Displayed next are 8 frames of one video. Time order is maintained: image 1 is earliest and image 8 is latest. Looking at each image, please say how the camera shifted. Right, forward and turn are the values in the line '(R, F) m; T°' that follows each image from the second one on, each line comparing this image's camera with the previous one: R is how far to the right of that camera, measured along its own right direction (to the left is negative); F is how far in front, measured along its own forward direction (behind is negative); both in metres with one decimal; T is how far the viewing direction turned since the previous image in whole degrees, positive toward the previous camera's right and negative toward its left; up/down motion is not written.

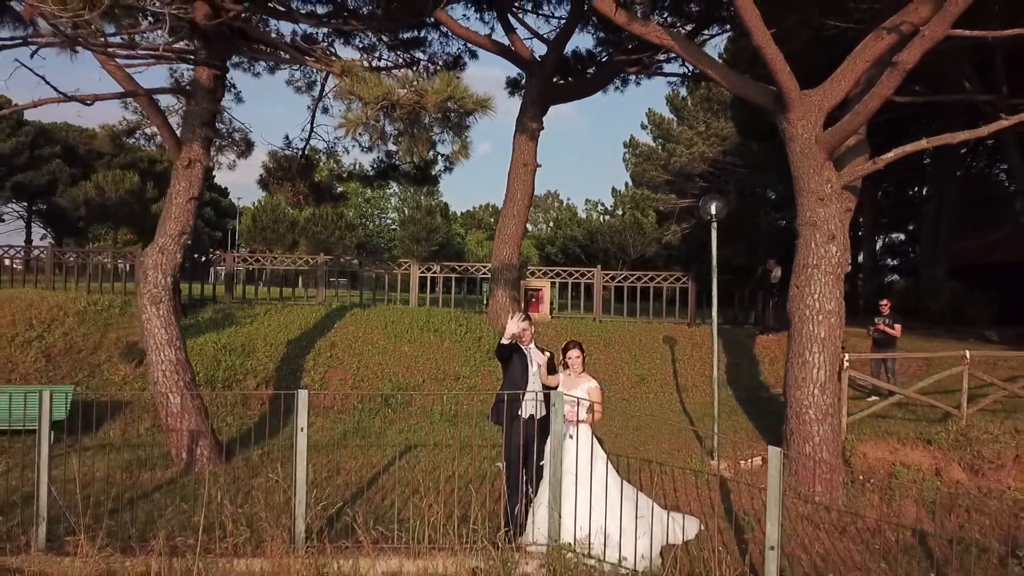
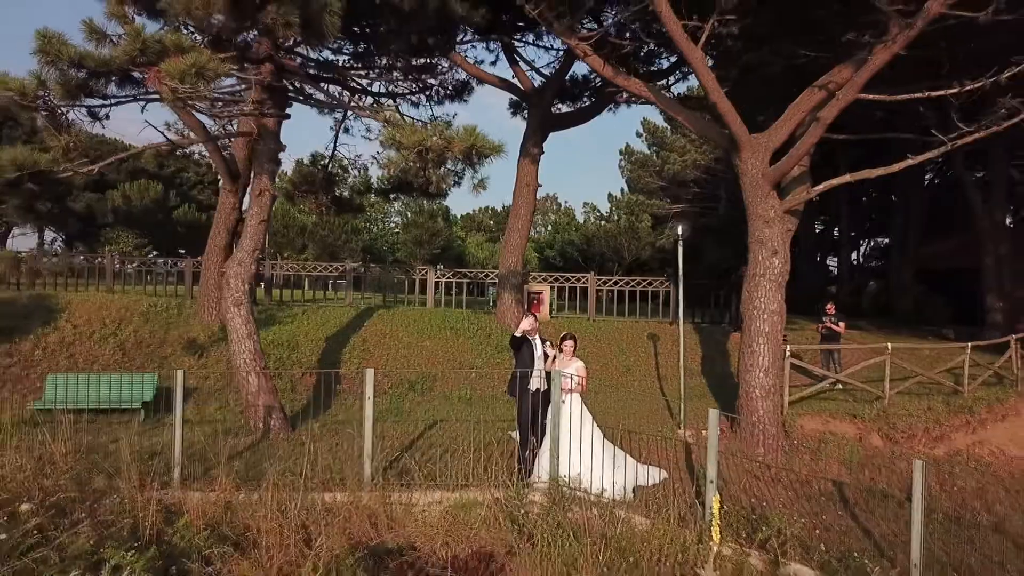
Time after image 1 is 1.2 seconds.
(-0.1, -1.5) m; 0°
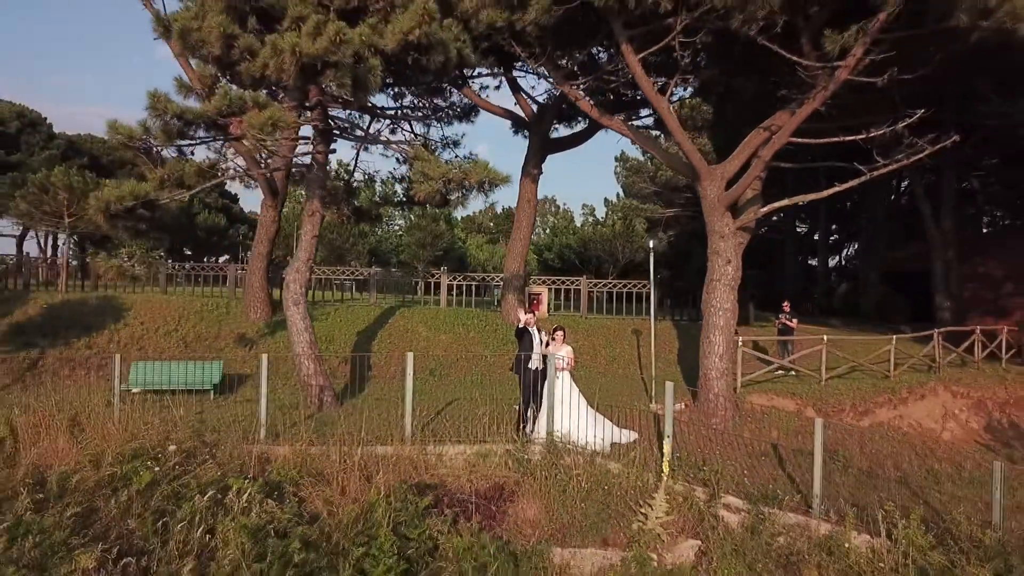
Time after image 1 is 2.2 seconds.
(-0.1, -1.8) m; 0°
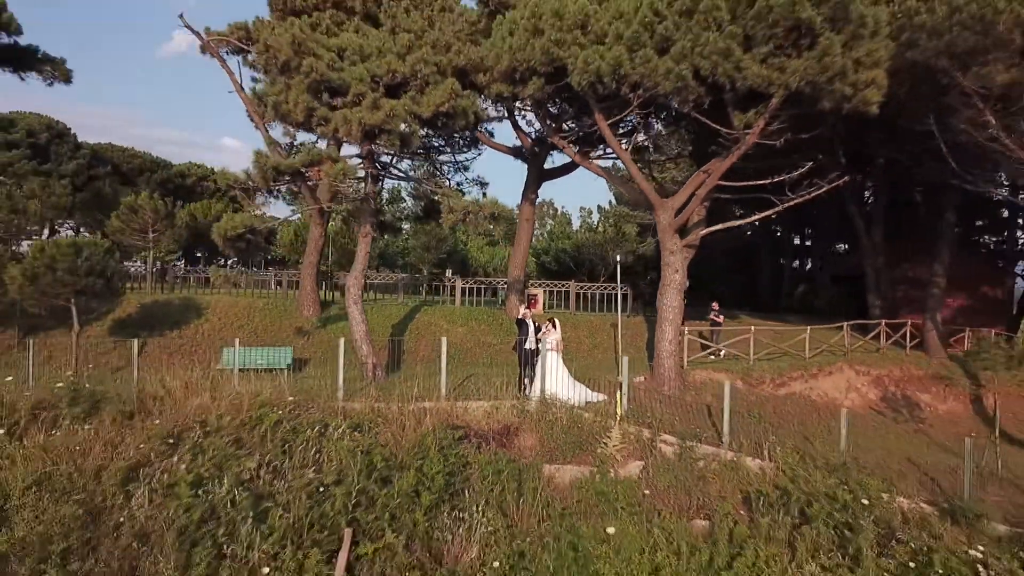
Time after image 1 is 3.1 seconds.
(-0.1, -3.1) m; 0°
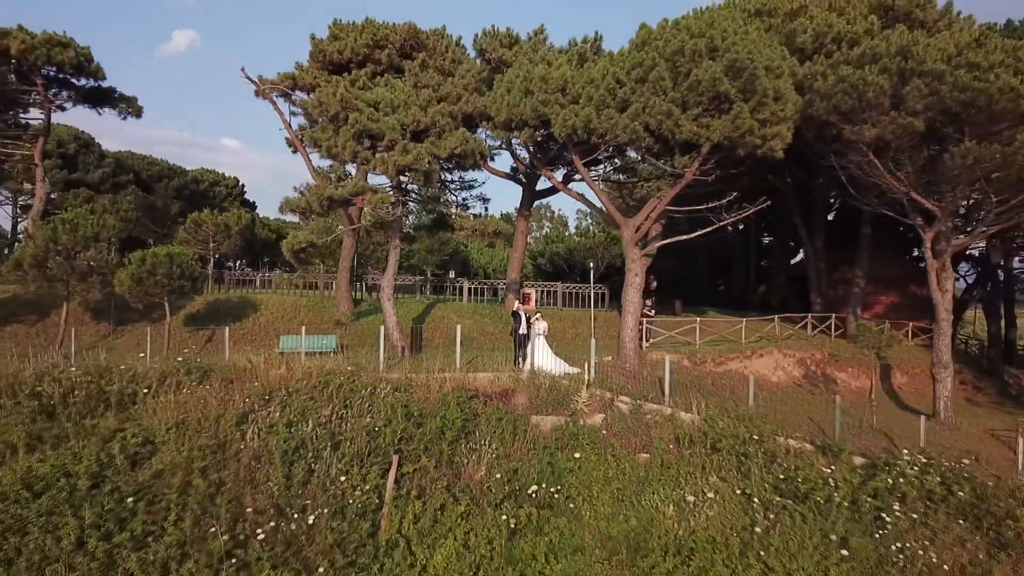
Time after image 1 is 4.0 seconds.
(0.0, -3.5) m; 0°
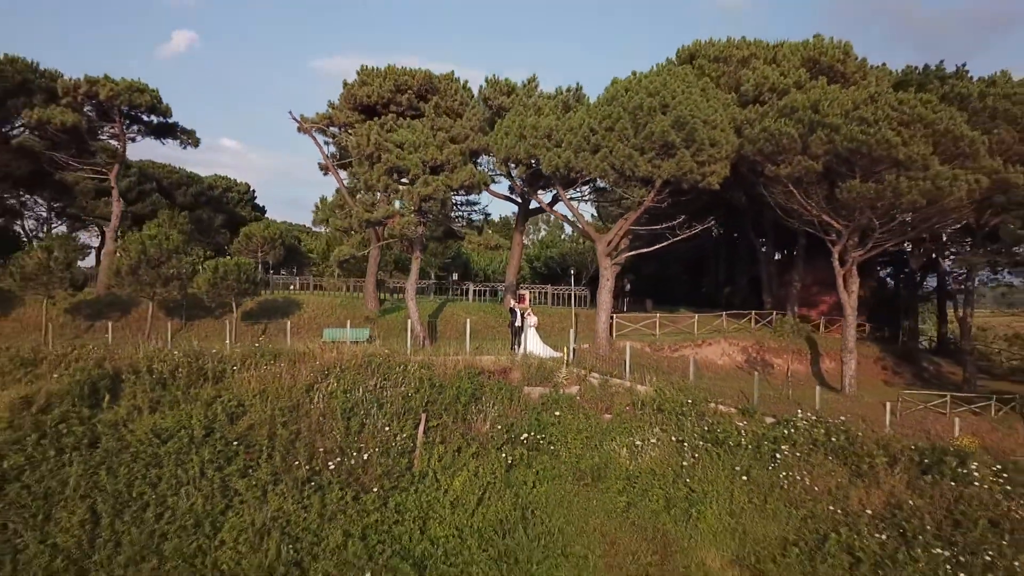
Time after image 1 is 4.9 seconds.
(0.0, -4.1) m; 0°
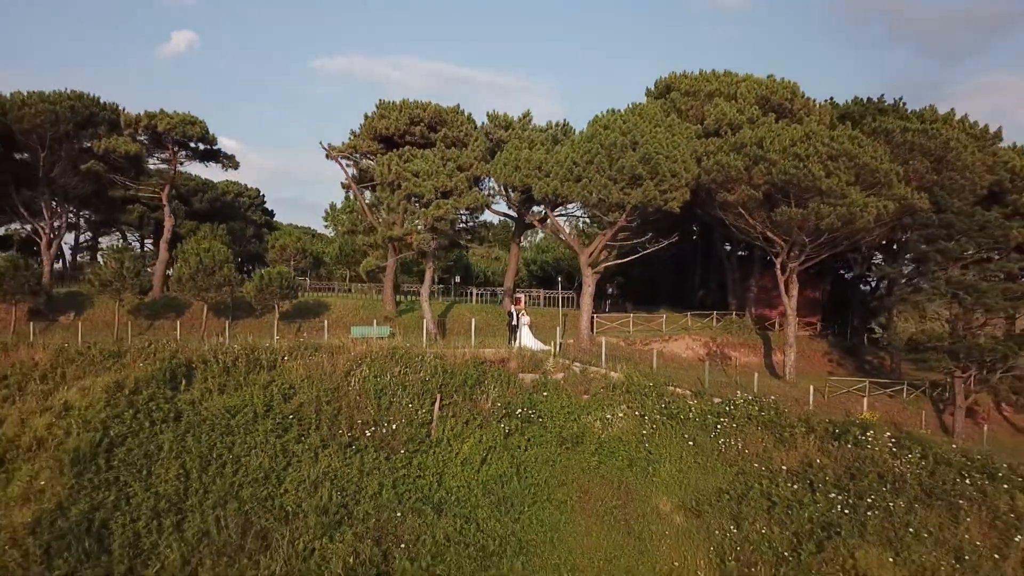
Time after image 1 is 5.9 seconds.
(0.0, -3.9) m; 0°
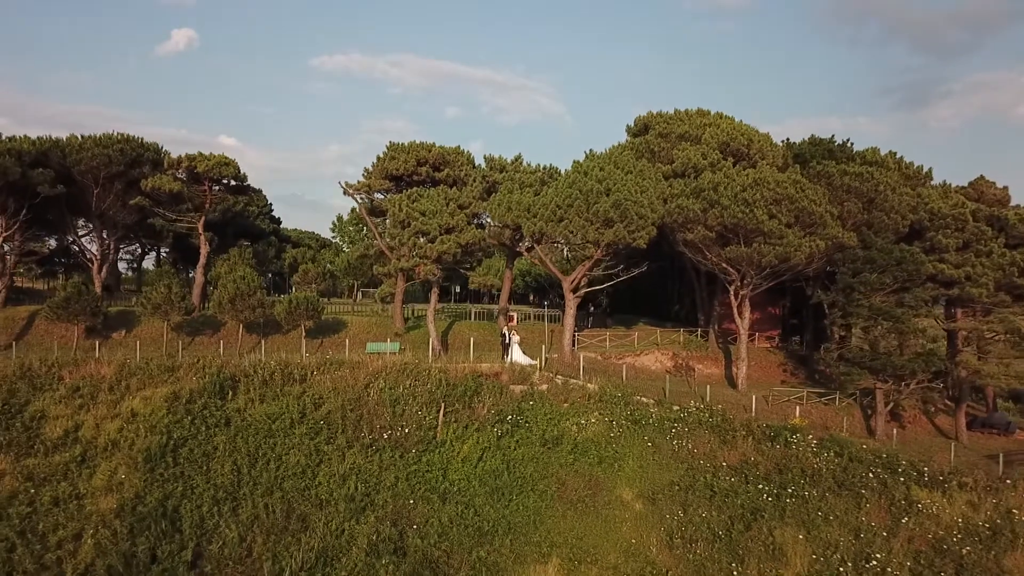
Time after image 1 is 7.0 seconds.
(+0.2, -4.0) m; 0°
